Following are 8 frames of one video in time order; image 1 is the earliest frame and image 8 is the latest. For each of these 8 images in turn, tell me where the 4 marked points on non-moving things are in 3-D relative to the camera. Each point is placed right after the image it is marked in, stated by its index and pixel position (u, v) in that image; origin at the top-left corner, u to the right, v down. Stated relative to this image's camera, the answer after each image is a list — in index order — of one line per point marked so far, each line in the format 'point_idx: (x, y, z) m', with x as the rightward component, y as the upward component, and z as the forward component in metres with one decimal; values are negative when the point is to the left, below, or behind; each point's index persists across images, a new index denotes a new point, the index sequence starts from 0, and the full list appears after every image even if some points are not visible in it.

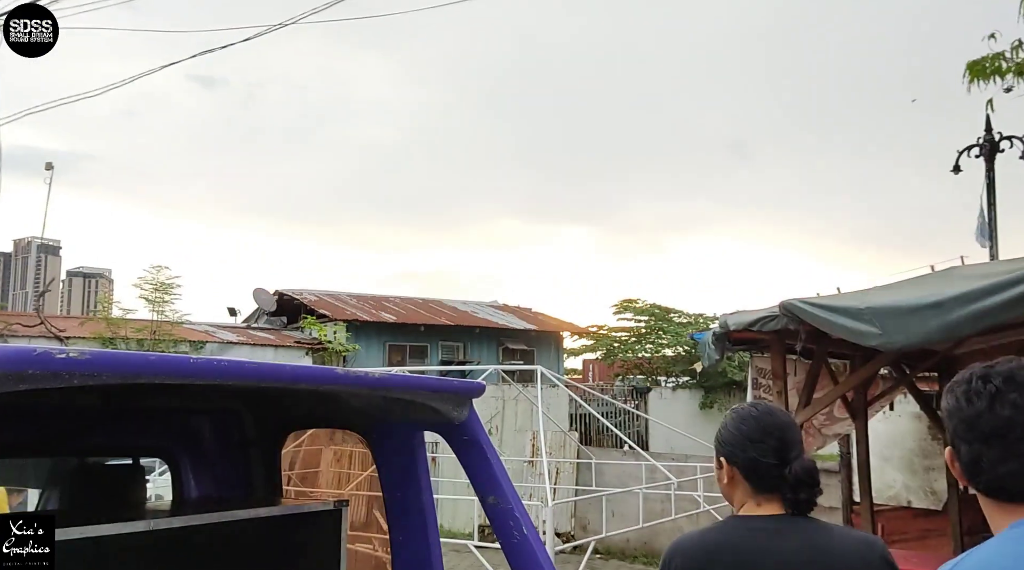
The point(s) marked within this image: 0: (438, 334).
0: (-1.3, -1.0, +16.9) m
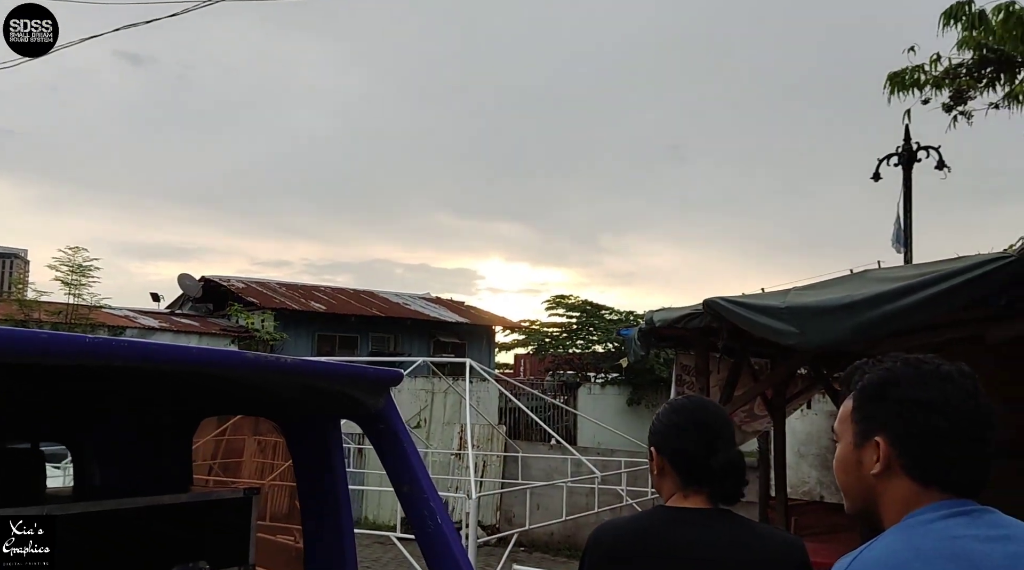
0: (-2.6, -0.8, +16.7) m
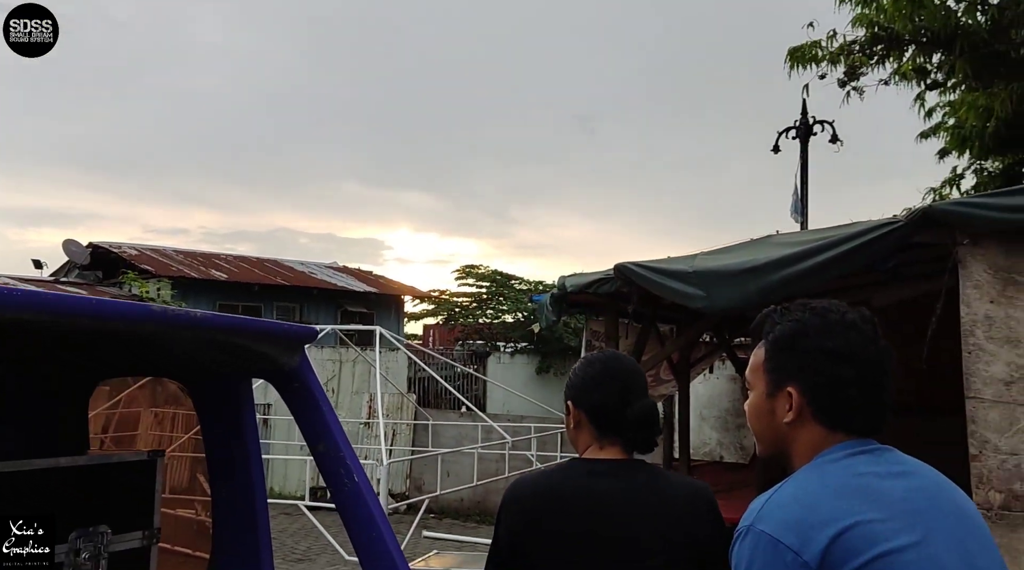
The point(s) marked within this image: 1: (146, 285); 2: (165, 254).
0: (-4.2, -0.1, +16.3) m
1: (-5.2, +0.1, +13.2) m
2: (-7.2, +0.7, +19.1) m
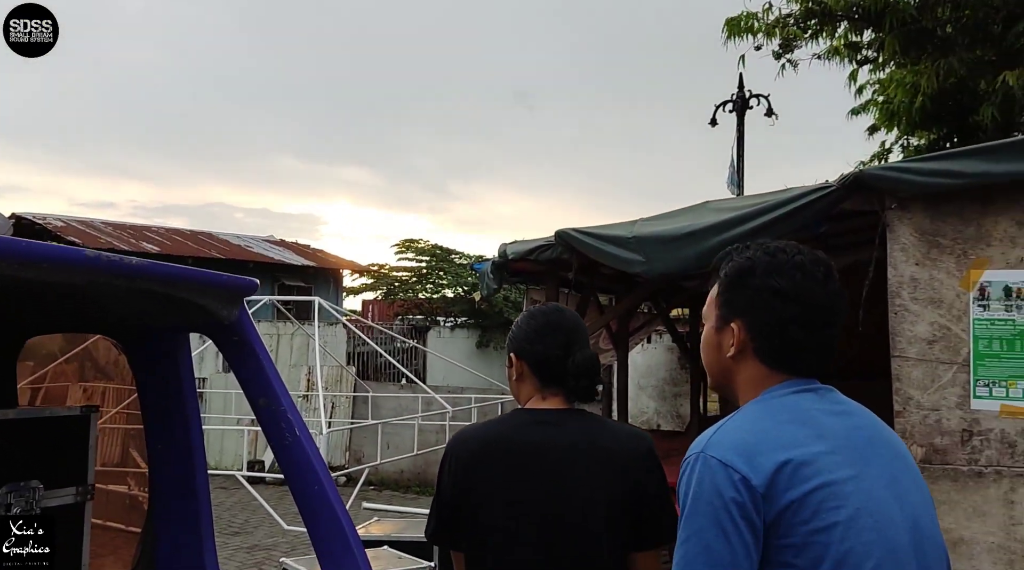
0: (-5.2, +0.5, +16.0) m
1: (-6.0, +0.7, +12.8) m
2: (-8.4, +1.4, +18.5) m
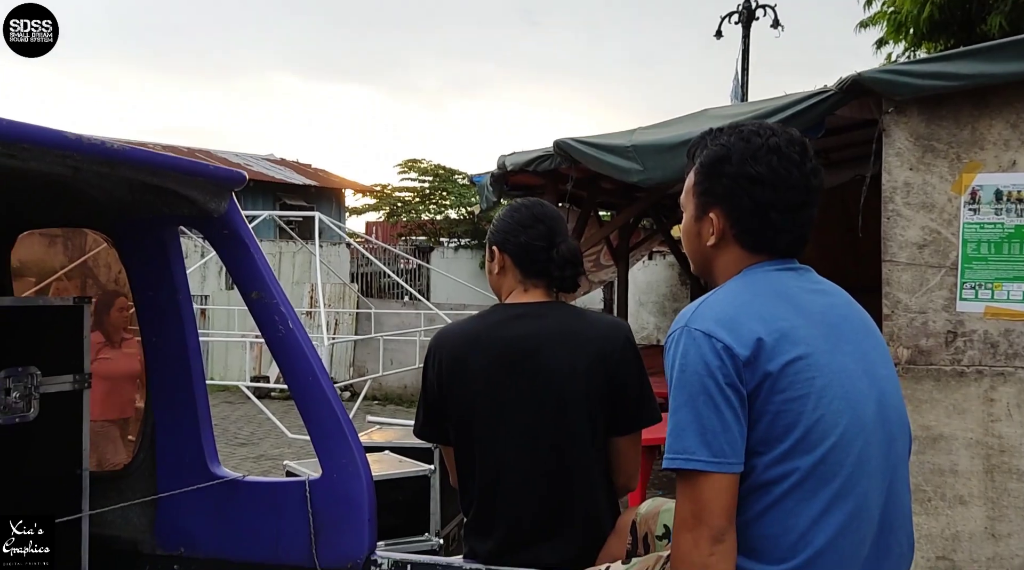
0: (-5.2, +2.1, +15.9) m
1: (-6.1, +2.0, +12.7) m
2: (-8.4, +3.2, +18.3) m
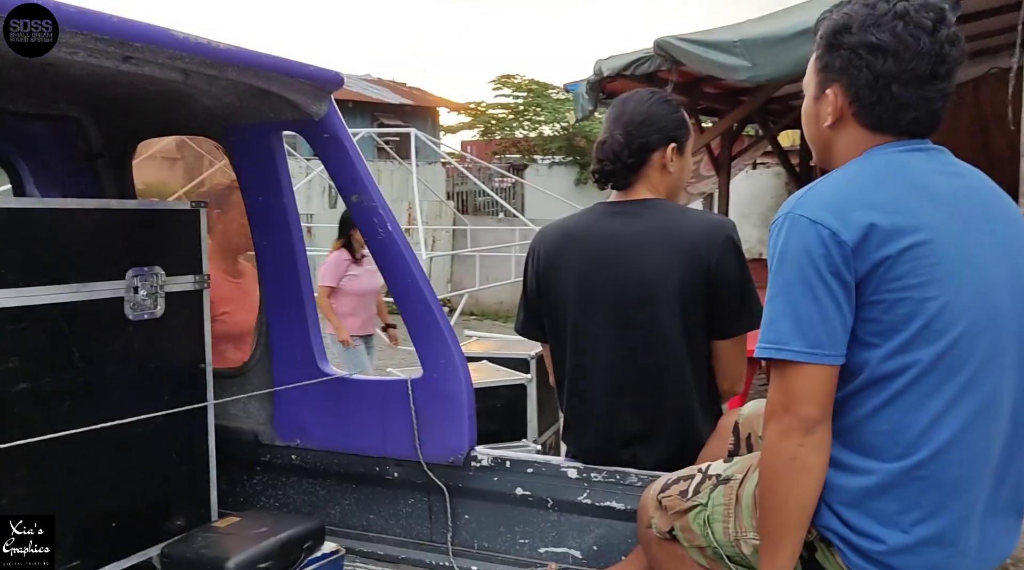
0: (-3.6, +3.7, +16.0) m
1: (-4.7, +3.2, +12.9) m
2: (-6.5, +4.9, +18.6) m
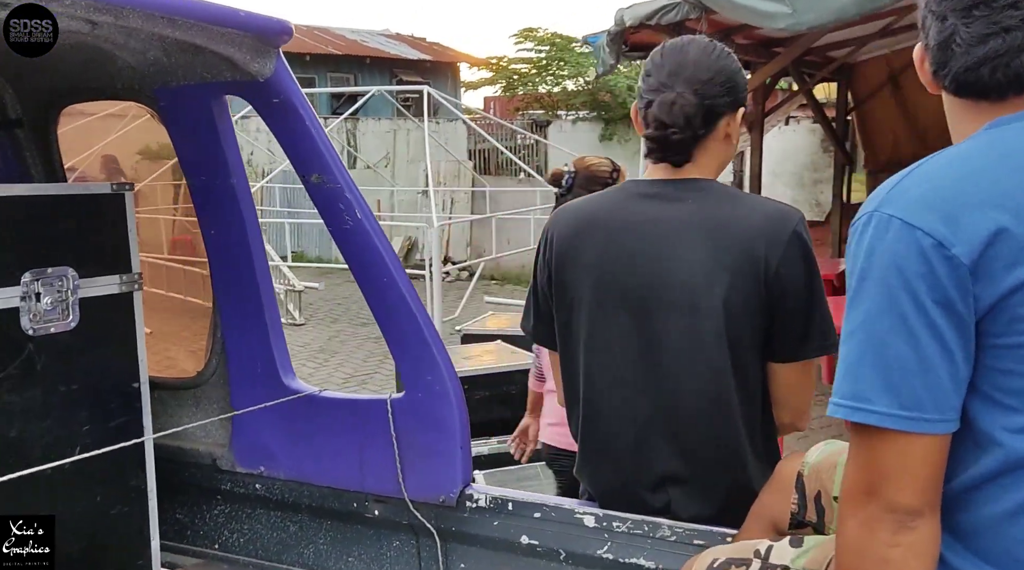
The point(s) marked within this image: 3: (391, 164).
0: (-3.4, +4.0, +14.4) m
1: (-4.7, +3.4, +11.4) m
2: (-6.2, +5.4, +17.1) m
3: (-2.0, +2.0, +12.1) m
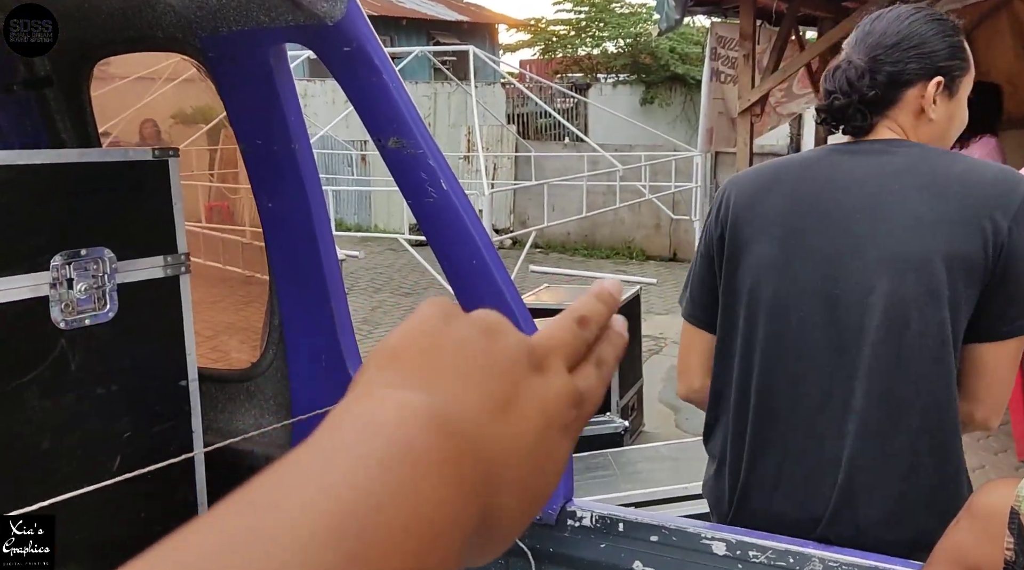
0: (-2.5, +4.4, +13.3) m
1: (-3.8, +3.7, +10.4) m
2: (-5.2, +5.9, +16.0) m
3: (-1.1, +2.3, +11.0) m
